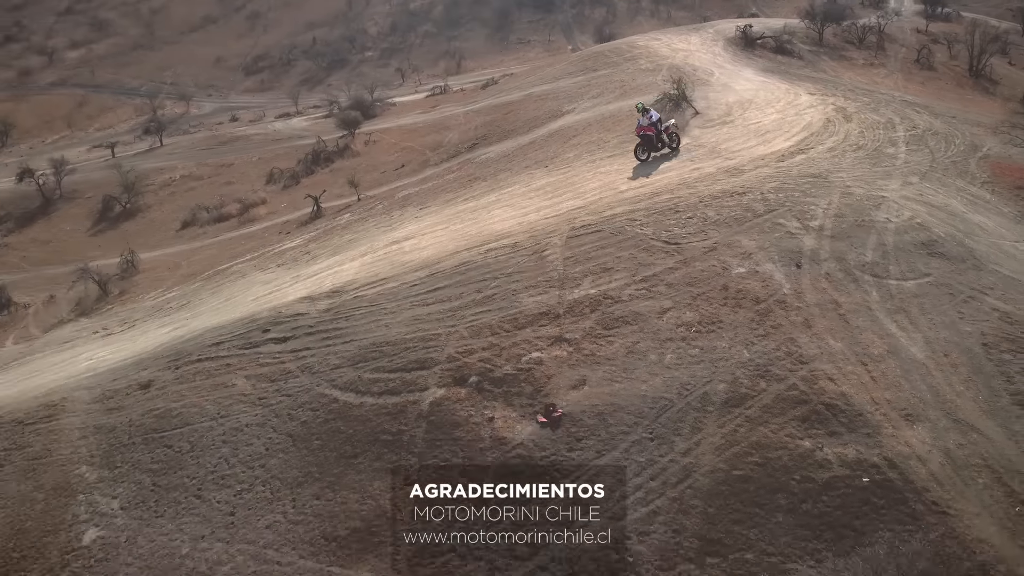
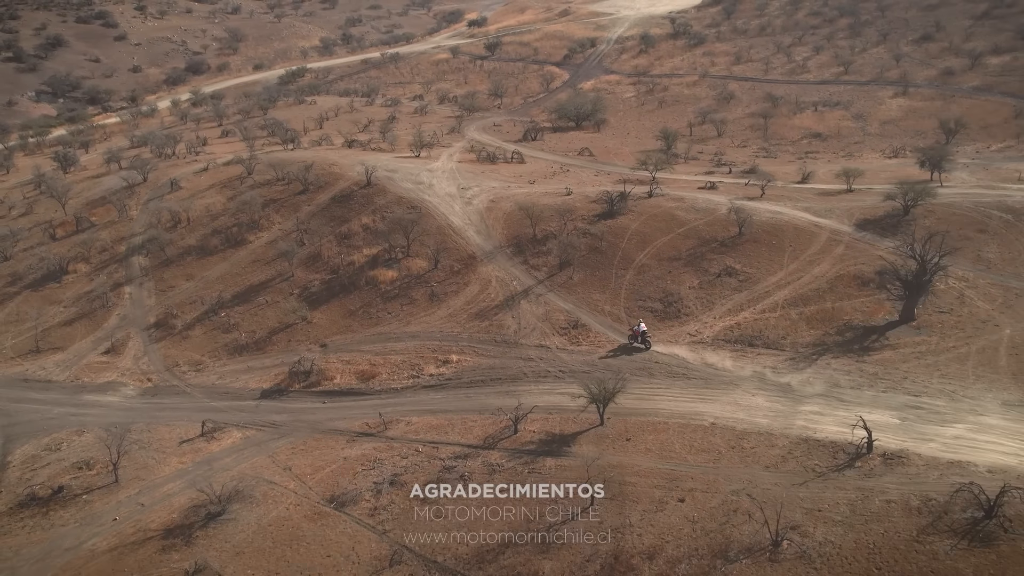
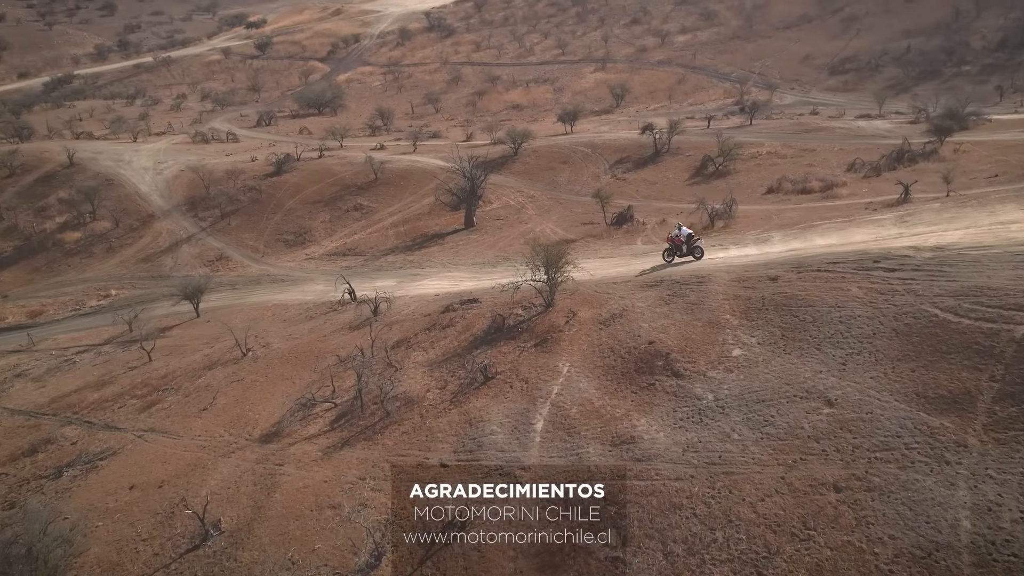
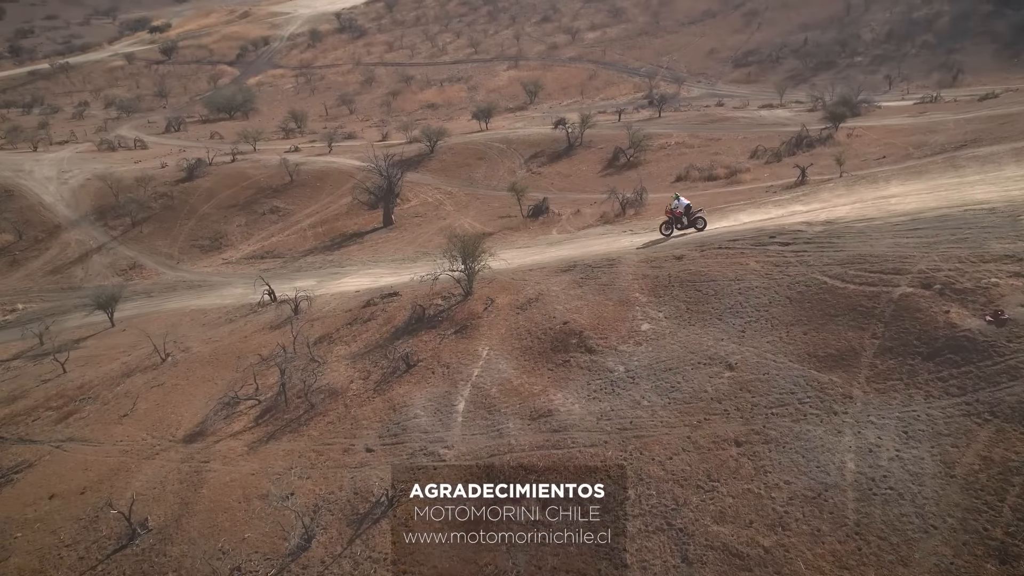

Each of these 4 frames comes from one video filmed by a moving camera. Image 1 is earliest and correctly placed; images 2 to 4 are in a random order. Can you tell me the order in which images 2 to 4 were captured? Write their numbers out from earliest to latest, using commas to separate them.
4, 3, 2
